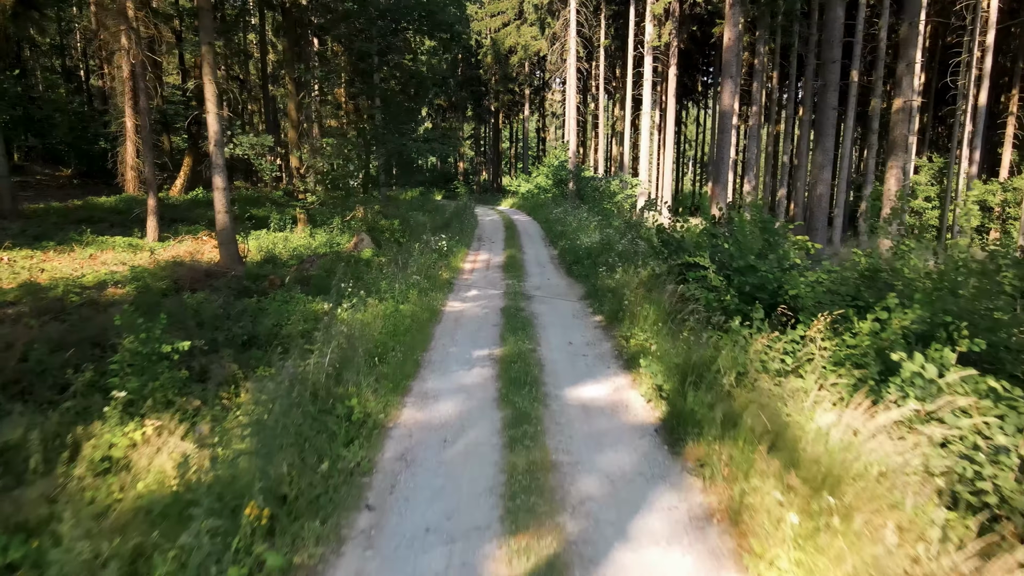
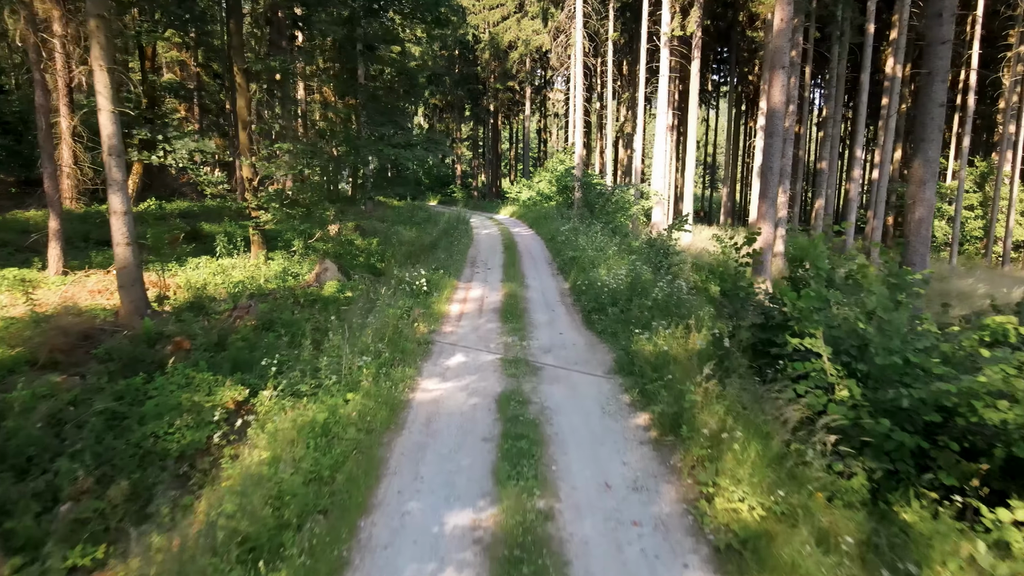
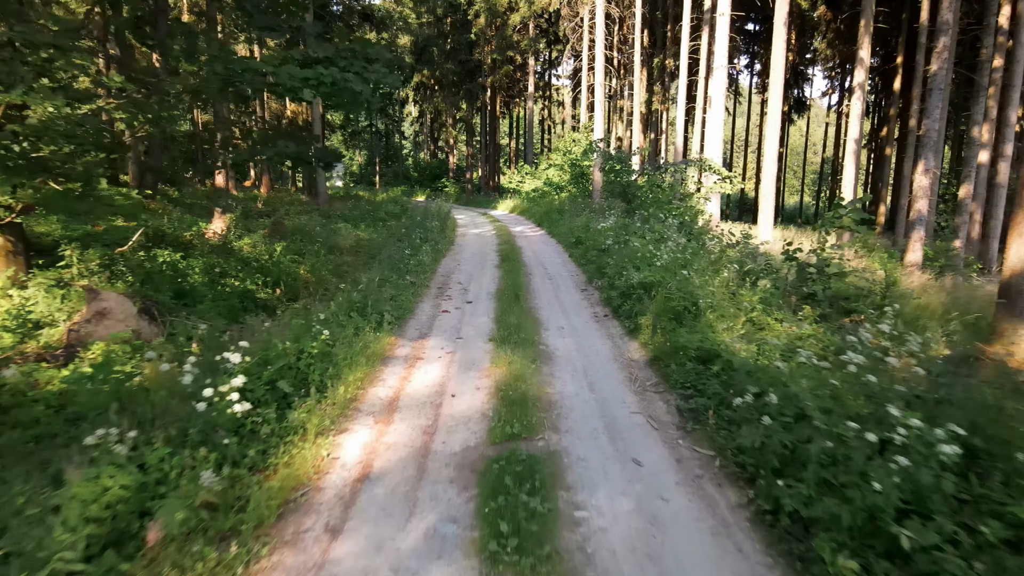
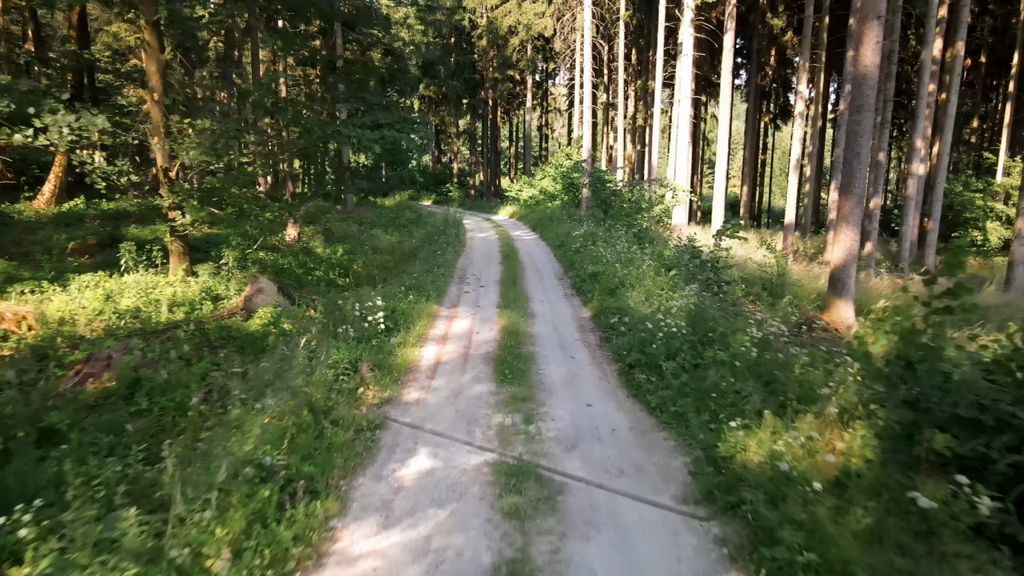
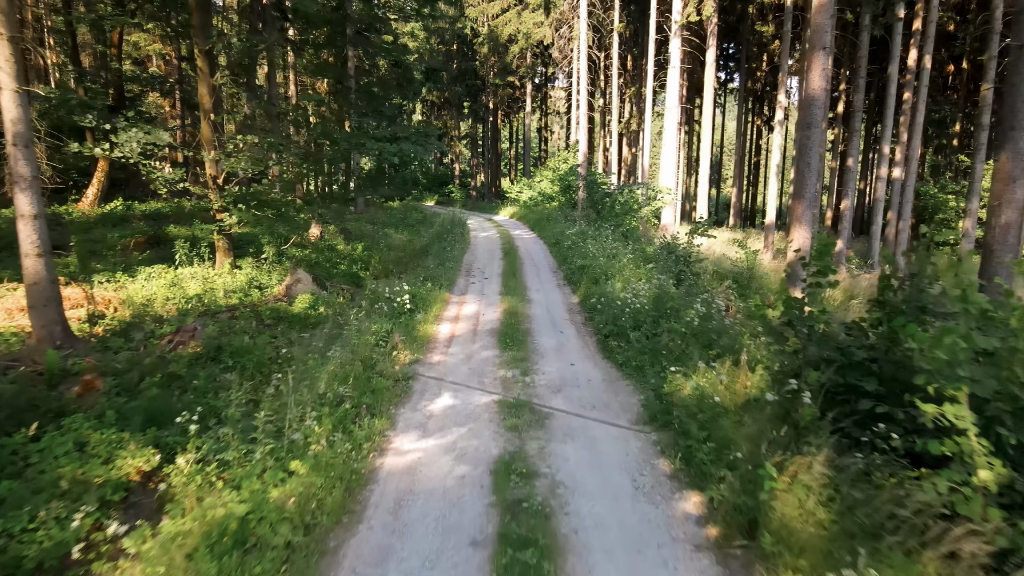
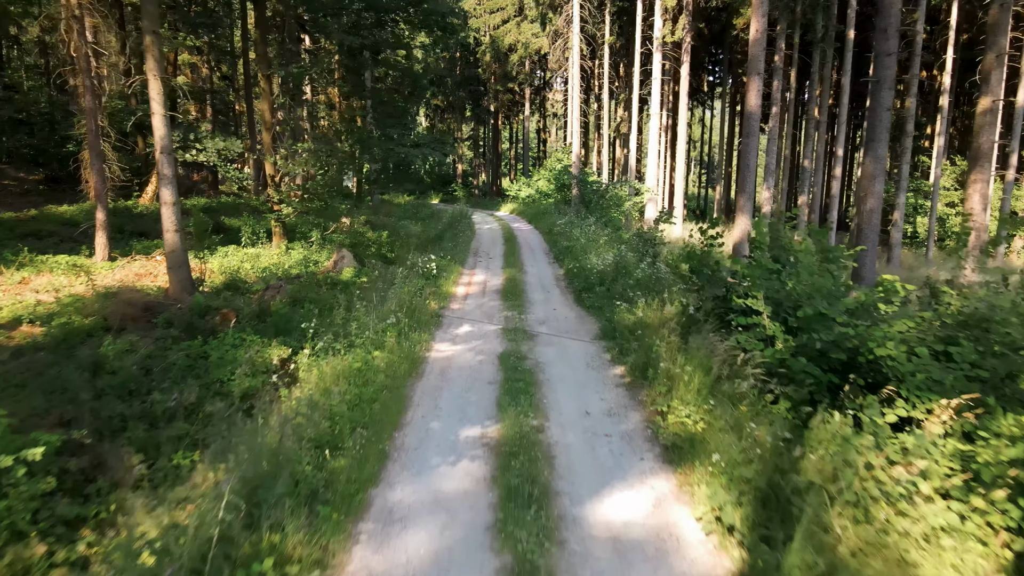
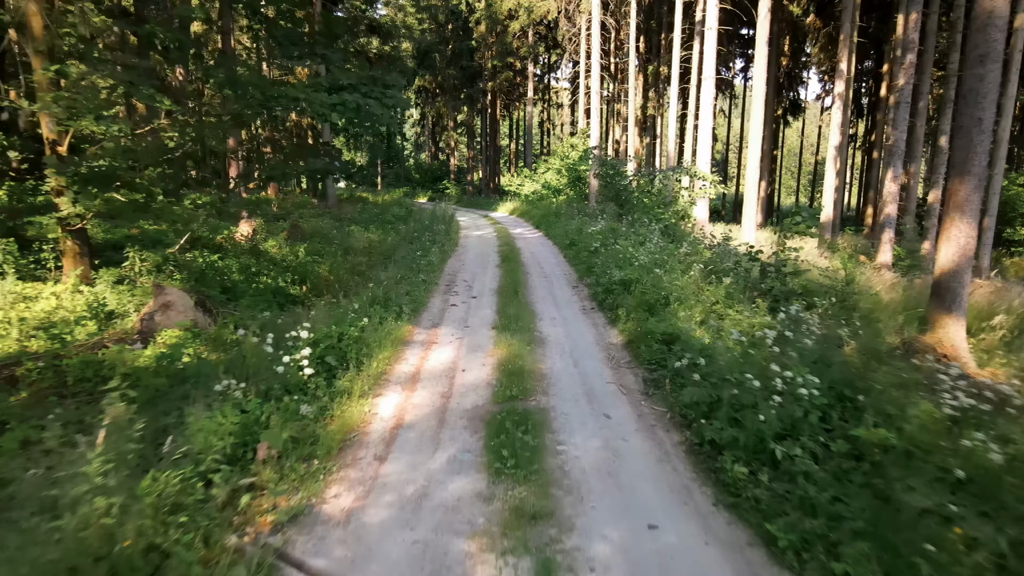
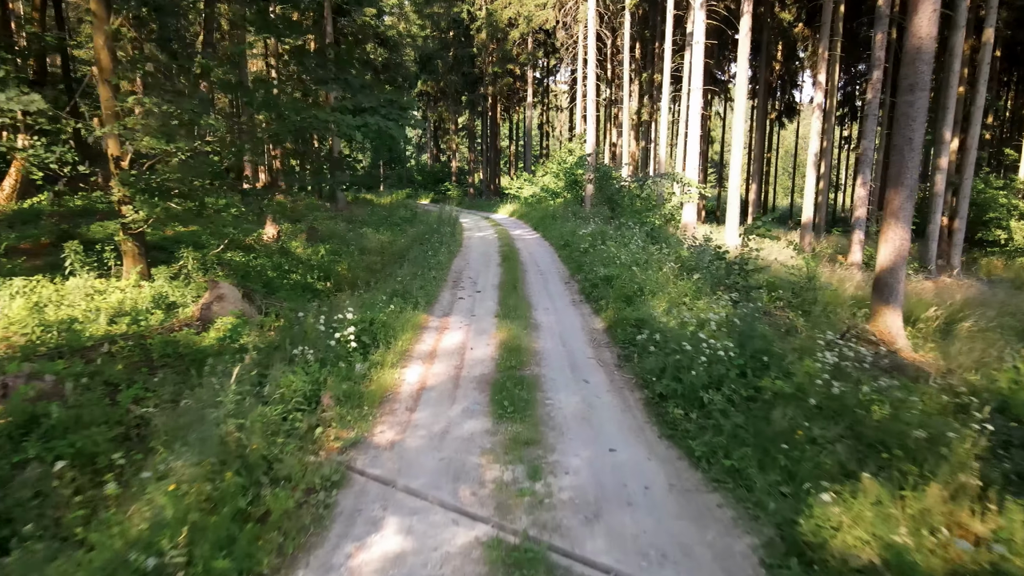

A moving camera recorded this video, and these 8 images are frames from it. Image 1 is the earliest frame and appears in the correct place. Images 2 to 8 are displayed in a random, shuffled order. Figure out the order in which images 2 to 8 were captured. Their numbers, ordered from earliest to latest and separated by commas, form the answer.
6, 2, 5, 4, 8, 7, 3
